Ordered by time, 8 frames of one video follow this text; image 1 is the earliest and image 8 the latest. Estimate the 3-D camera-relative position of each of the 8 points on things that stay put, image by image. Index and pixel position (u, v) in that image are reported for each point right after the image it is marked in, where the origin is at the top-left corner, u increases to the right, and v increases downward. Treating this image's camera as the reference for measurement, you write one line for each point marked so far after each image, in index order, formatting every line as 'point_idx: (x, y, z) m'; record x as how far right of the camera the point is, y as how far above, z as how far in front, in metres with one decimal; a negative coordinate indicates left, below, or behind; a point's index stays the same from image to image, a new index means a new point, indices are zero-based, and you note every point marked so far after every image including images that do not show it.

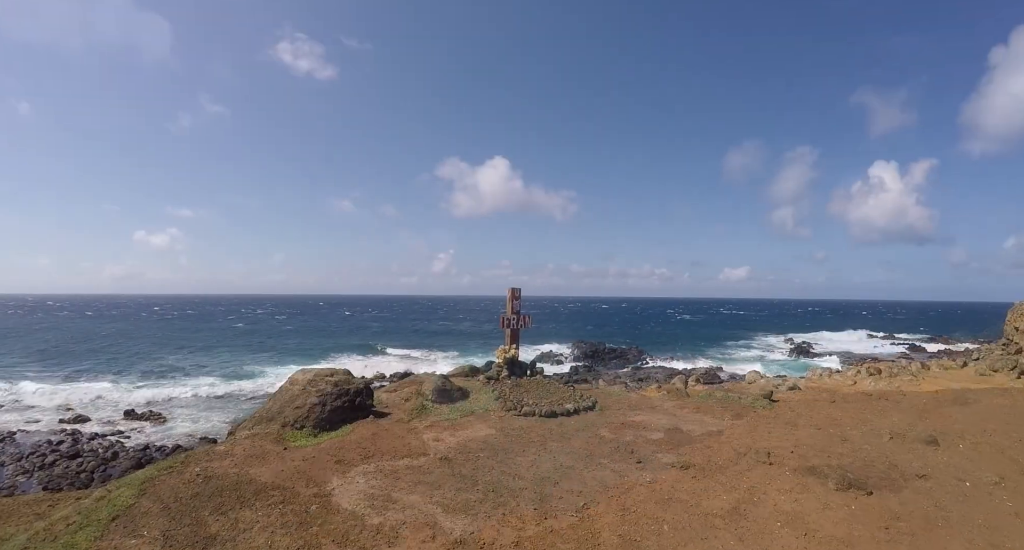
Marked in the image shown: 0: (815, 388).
0: (+8.5, -3.2, +15.4) m
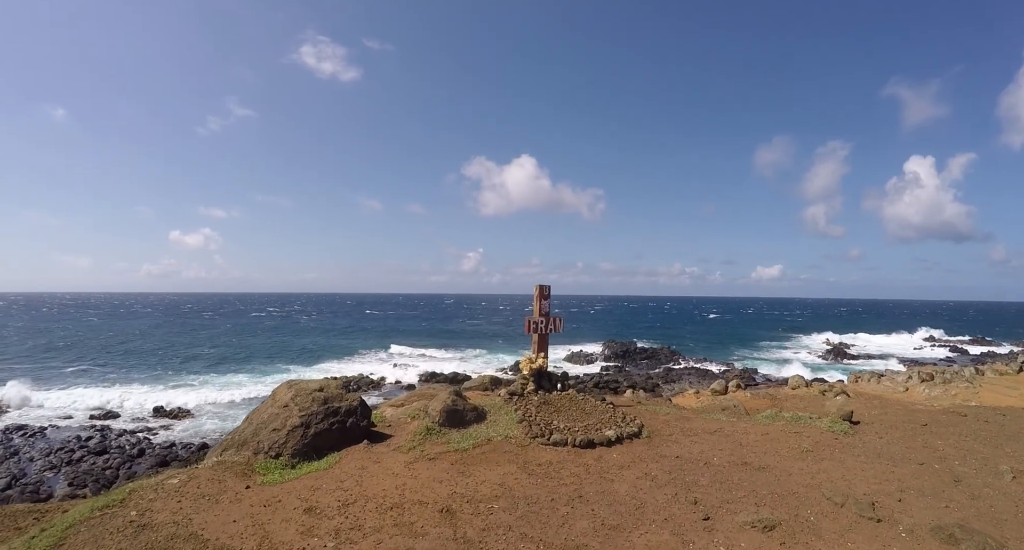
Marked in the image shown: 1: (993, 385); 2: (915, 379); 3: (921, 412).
0: (+9.2, -3.1, +14.4) m
1: (+12.9, -2.7, +15.5) m
2: (+11.2, -2.9, +15.6) m
3: (+9.6, -3.0, +13.2) m
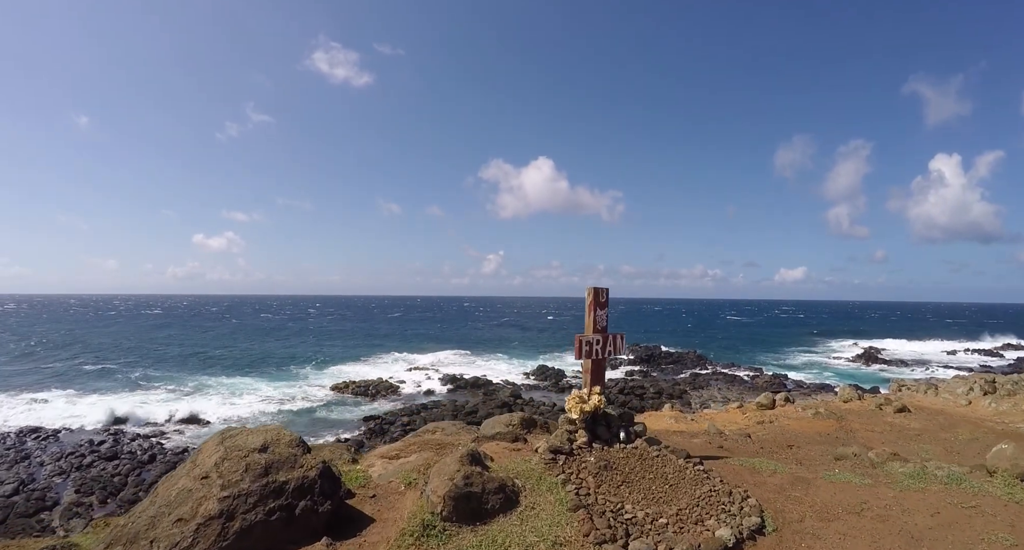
0: (+9.8, -3.2, +13.3) m
1: (+13.6, -2.8, +14.2) m
2: (+11.9, -3.0, +14.4) m
3: (+10.2, -3.0, +12.1) m
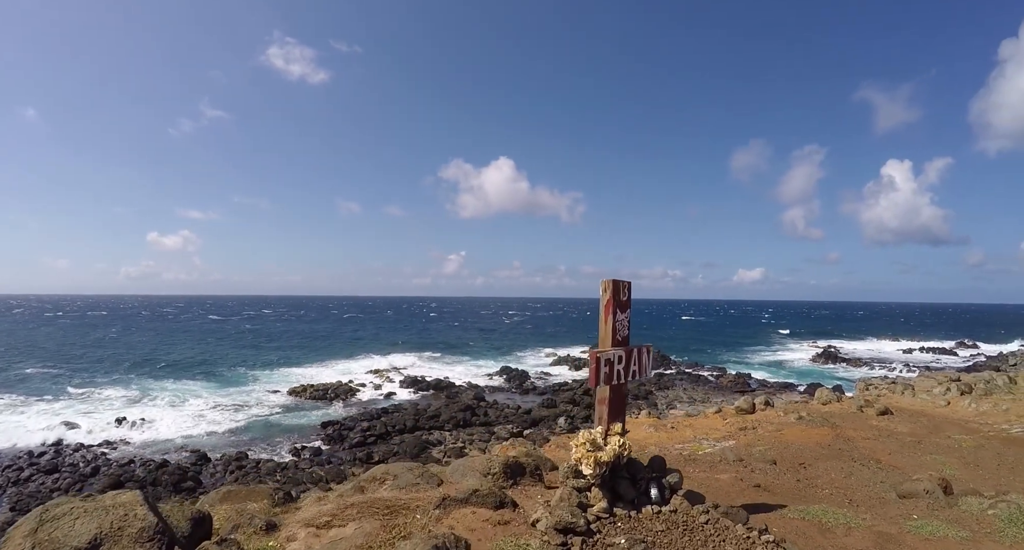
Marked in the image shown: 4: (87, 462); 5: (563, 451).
0: (+9.2, -3.2, +13.0) m
1: (+12.9, -2.8, +14.3) m
2: (+11.2, -3.0, +14.3) m
3: (+9.7, -3.0, +11.9) m
4: (-14.8, -6.5, +19.3) m
5: (+1.3, -4.5, +14.1) m
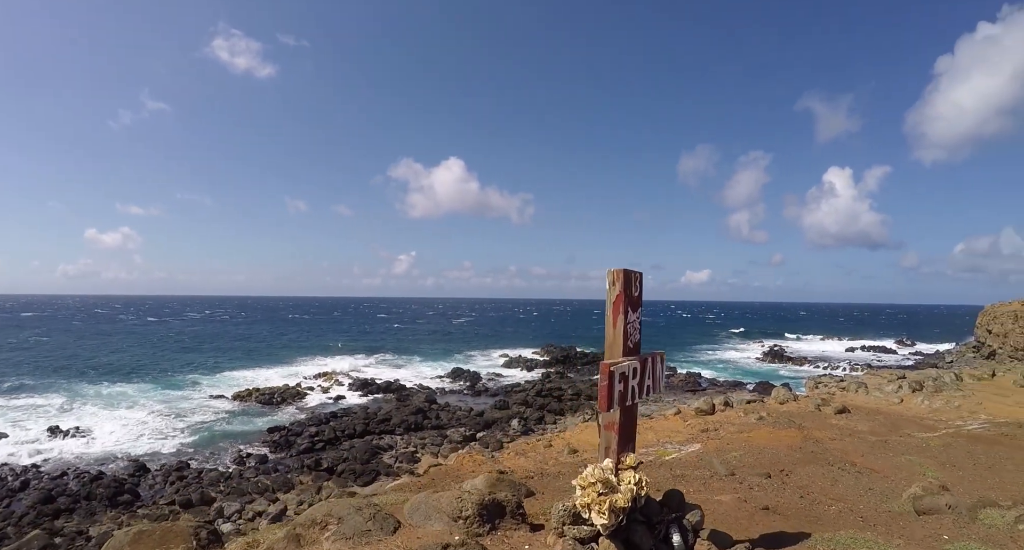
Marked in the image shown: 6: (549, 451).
0: (+8.2, -3.1, +13.1) m
1: (+11.9, -2.8, +14.6) m
2: (+10.1, -3.0, +14.5) m
3: (+8.8, -3.0, +12.0) m
4: (-16.3, -6.4, +17.2) m
5: (+0.3, -4.5, +13.5) m
6: (+1.0, -4.4, +14.0) m
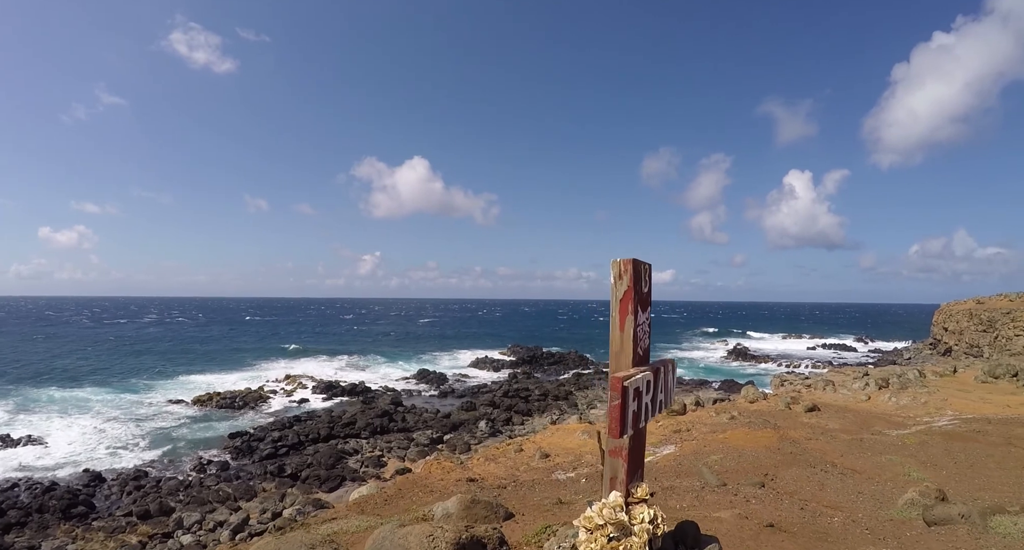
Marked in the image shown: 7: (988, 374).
0: (+7.5, -3.1, +13.1) m
1: (+11.0, -2.7, +14.8) m
2: (+9.3, -2.9, +14.6) m
3: (+8.1, -2.9, +12.0) m
4: (-17.2, -6.4, +15.8) m
5: (-0.4, -4.4, +13.0) m
6: (+0.2, -4.4, +13.5) m
7: (+11.7, -2.4, +13.8) m
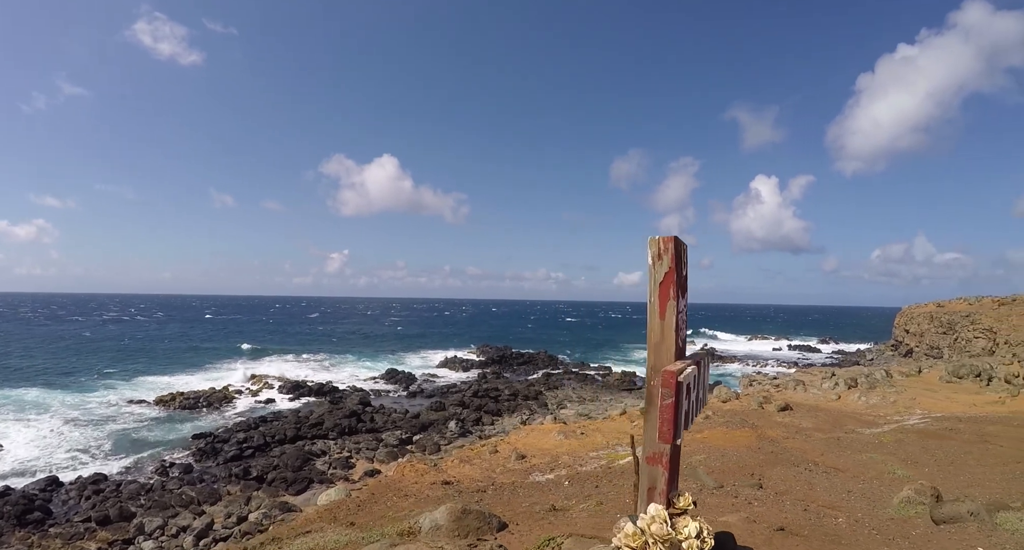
0: (+6.9, -3.1, +13.2) m
1: (+10.3, -2.8, +15.1) m
2: (+8.6, -2.9, +14.8) m
3: (+7.6, -3.0, +12.2) m
4: (-18.0, -6.1, +14.5) m
5: (-1.0, -4.3, +12.7) m
6: (-0.4, -4.3, +13.2) m
7: (+11.1, -2.5, +14.2) m
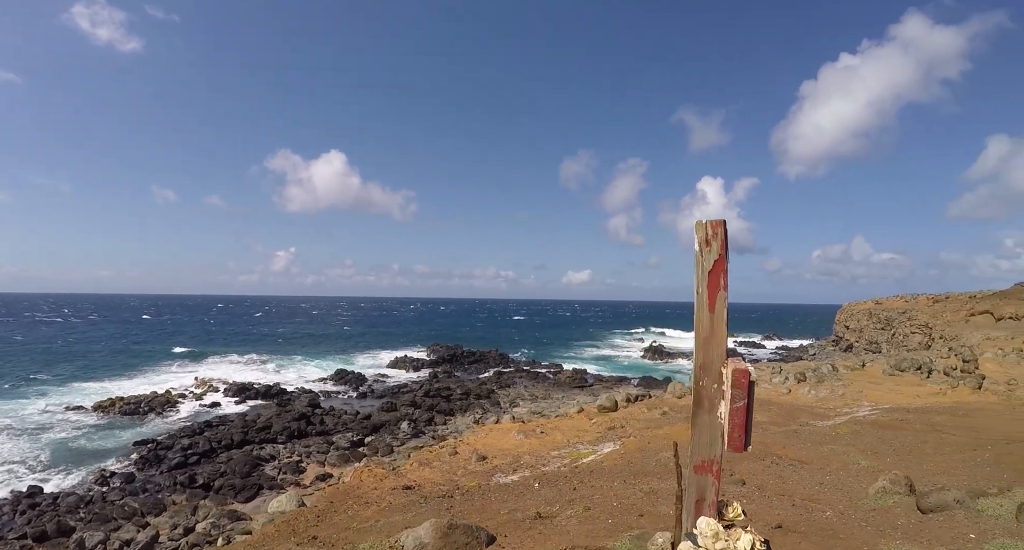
0: (+5.9, -3.0, +13.5) m
1: (+9.2, -2.7, +15.7) m
2: (+7.5, -2.9, +15.2) m
3: (+6.7, -2.9, +12.5) m
4: (-19.0, -5.9, +12.6) m
5: (-1.9, -4.2, +12.2) m
6: (-1.3, -4.2, +12.9) m
7: (+10.0, -2.4, +14.8) m
